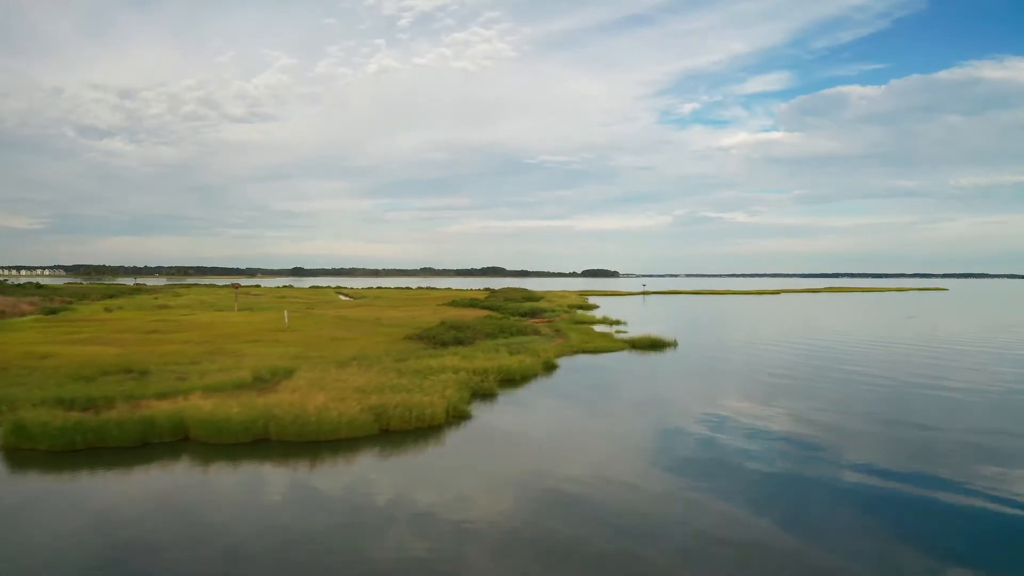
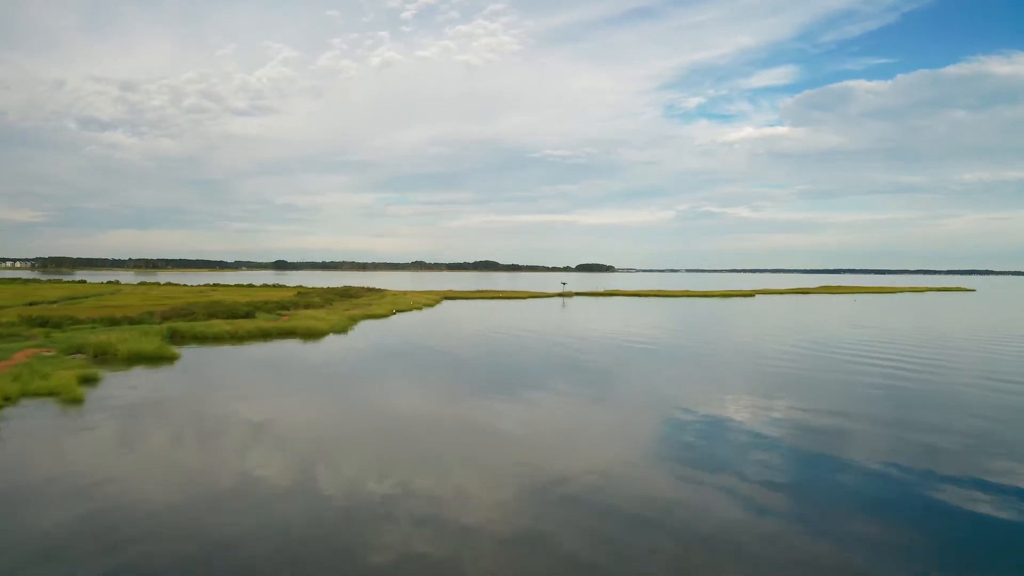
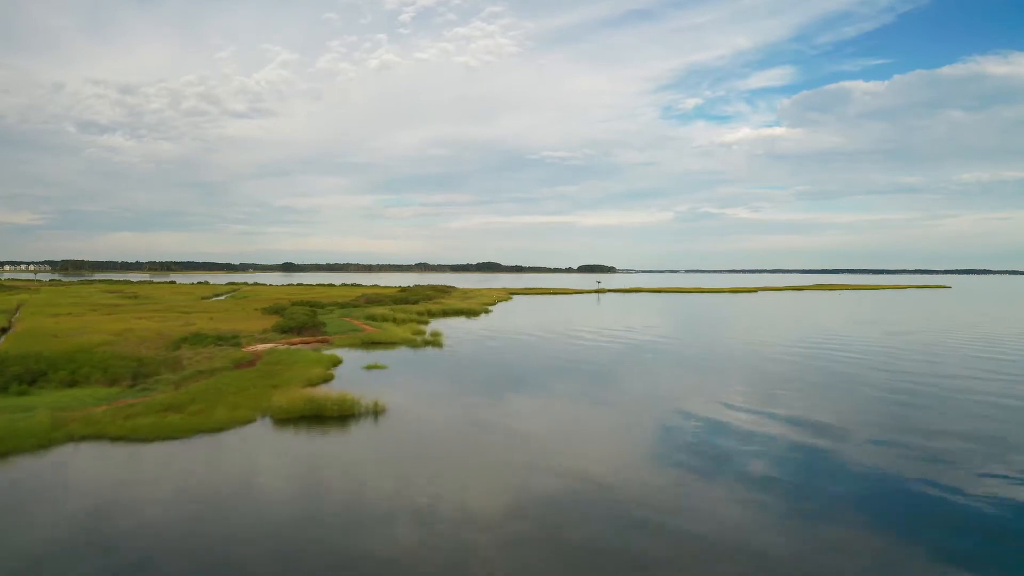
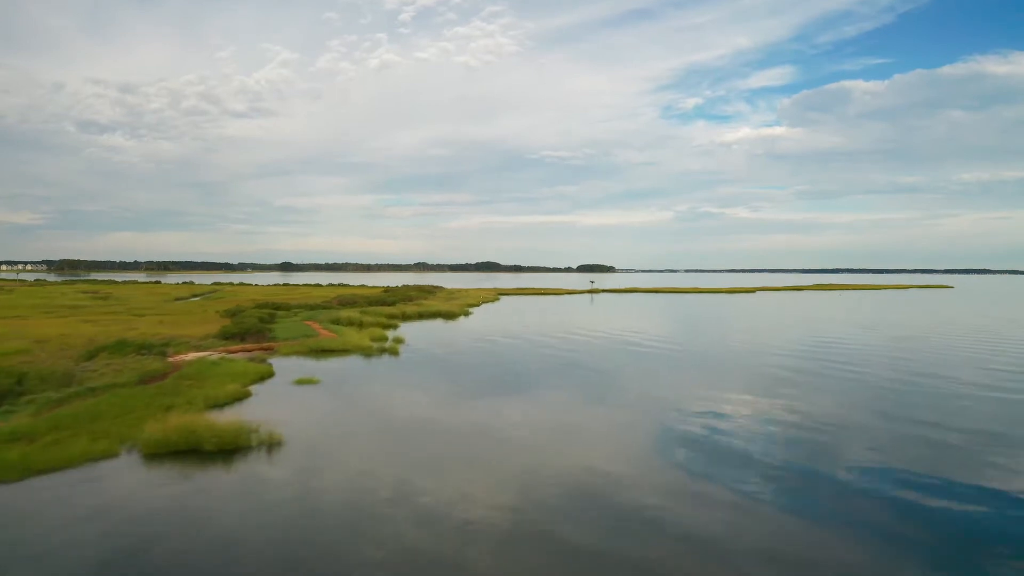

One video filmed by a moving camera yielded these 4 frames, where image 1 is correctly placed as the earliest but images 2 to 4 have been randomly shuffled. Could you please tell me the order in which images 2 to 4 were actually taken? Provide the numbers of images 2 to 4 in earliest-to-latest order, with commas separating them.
3, 4, 2
